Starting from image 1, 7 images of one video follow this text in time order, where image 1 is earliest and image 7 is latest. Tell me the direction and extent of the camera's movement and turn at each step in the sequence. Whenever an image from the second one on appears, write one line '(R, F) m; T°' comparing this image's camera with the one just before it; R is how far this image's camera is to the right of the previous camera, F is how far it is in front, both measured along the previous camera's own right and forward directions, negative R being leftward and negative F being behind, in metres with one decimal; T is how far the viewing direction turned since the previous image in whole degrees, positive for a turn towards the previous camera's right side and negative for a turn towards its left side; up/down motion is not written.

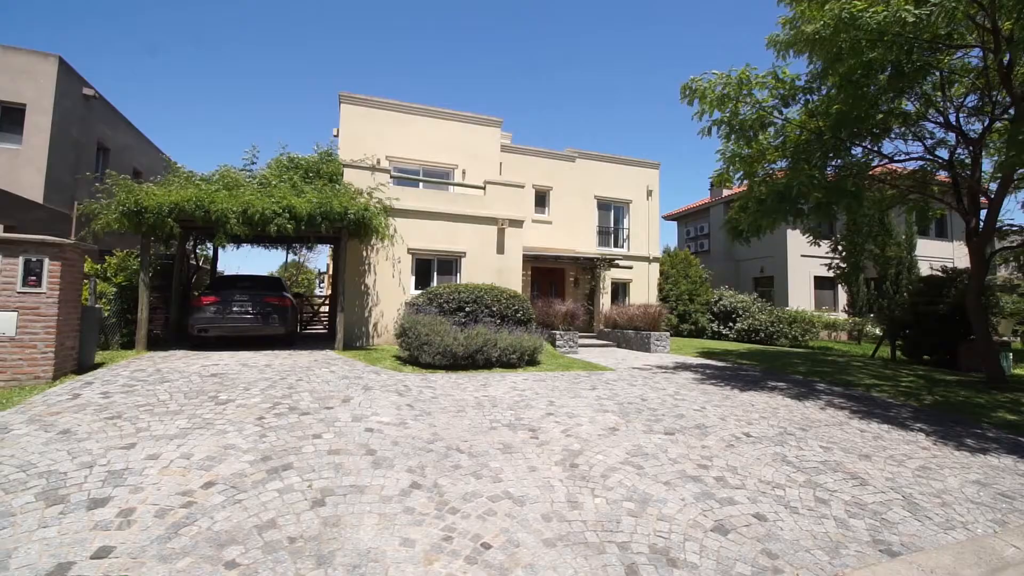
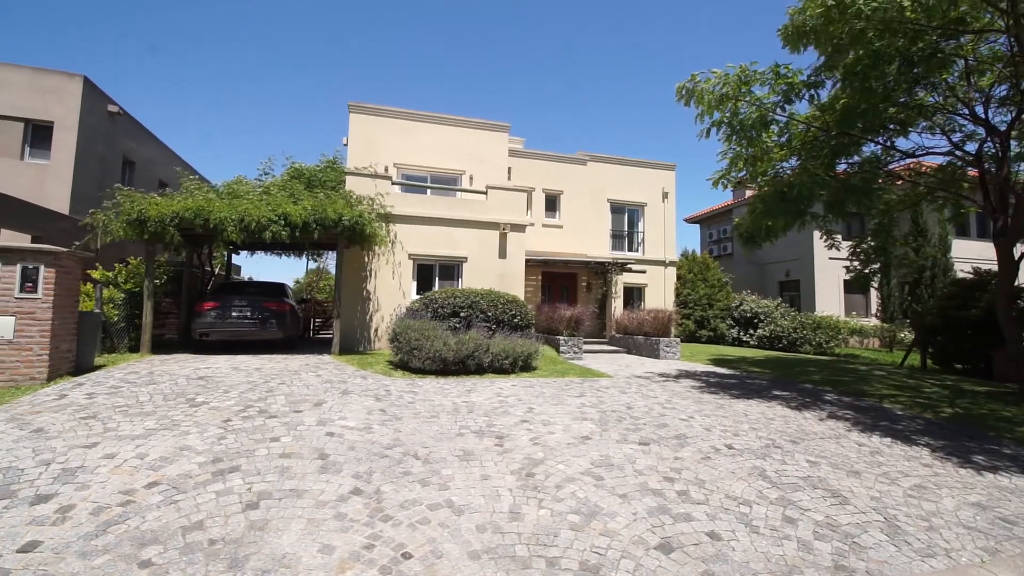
(+0.9, +0.1) m; -5°
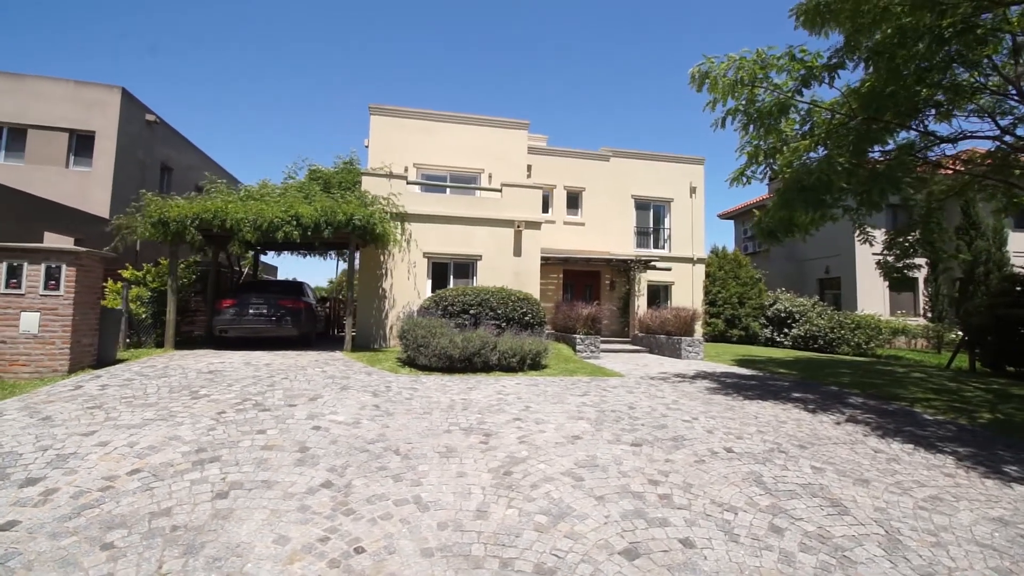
(+0.7, +0.1) m; -5°
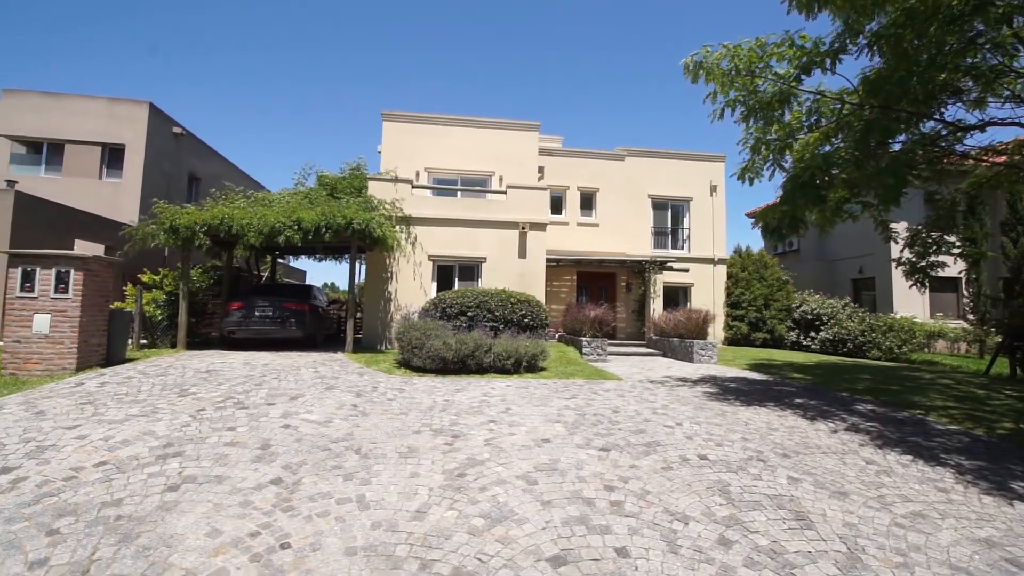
(+1.0, +0.1) m; -5°
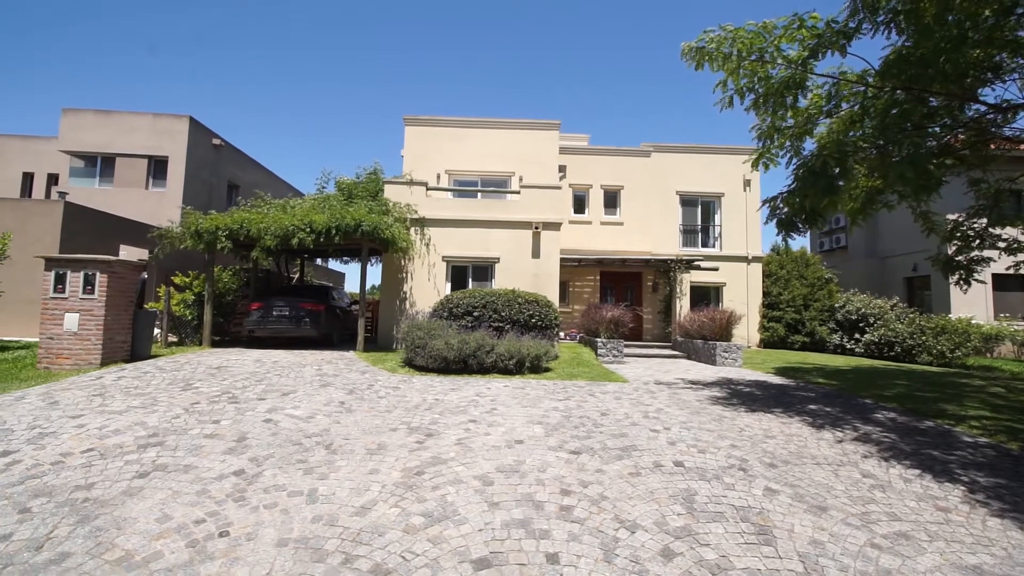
(+1.0, +0.1) m; -7°
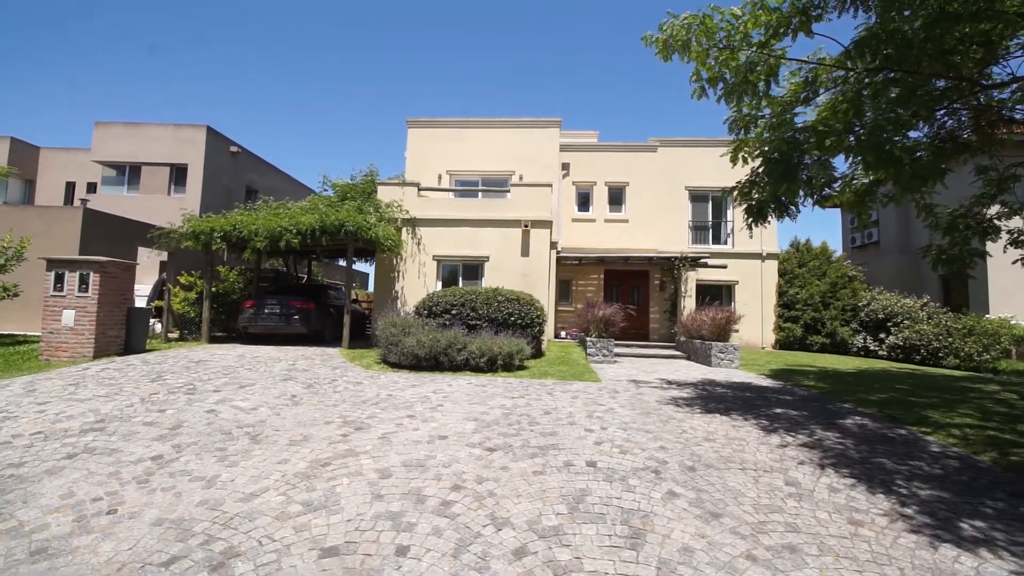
(+1.6, +0.2) m; -7°
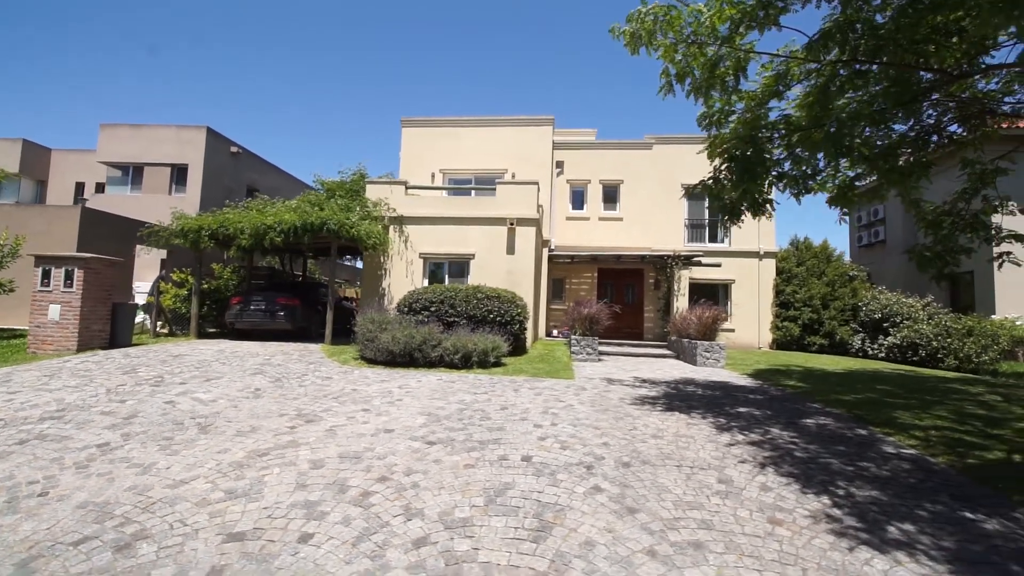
(+0.9, +0.1) m; -3°
